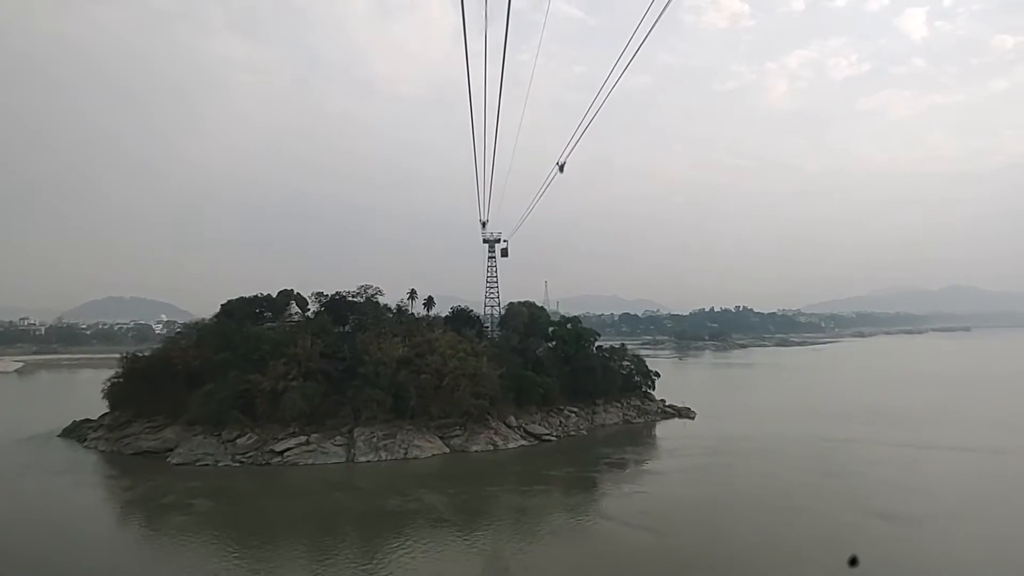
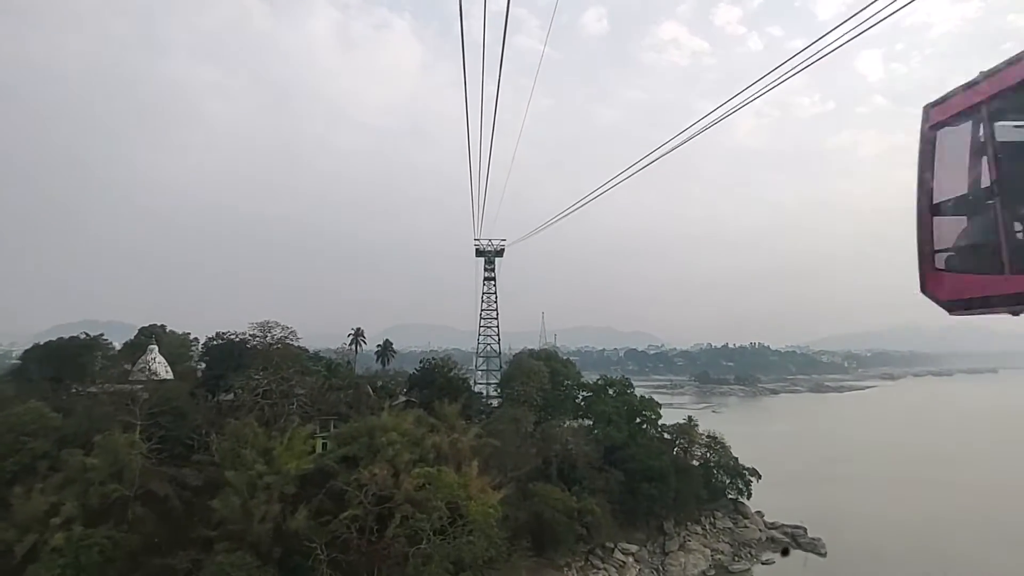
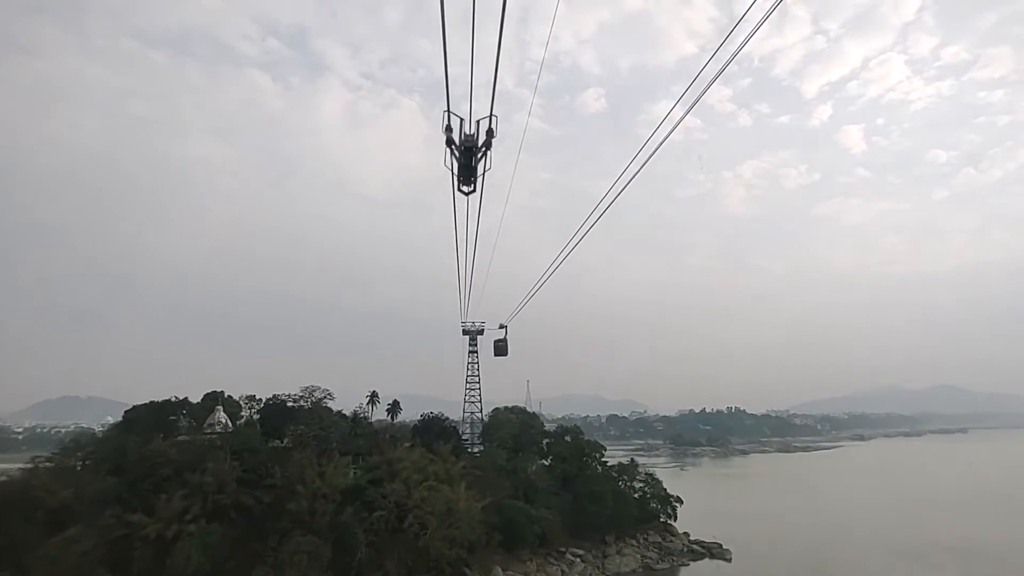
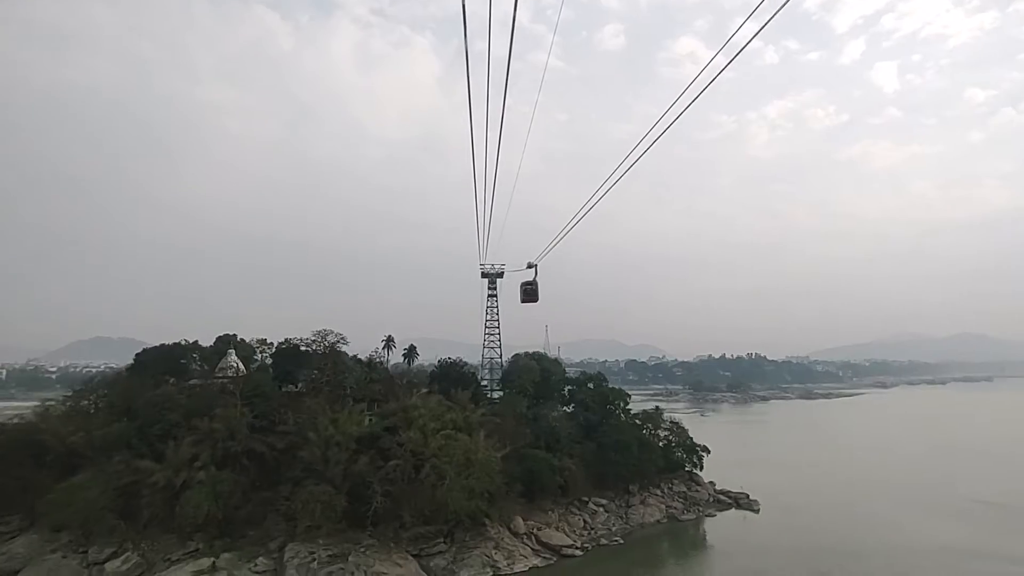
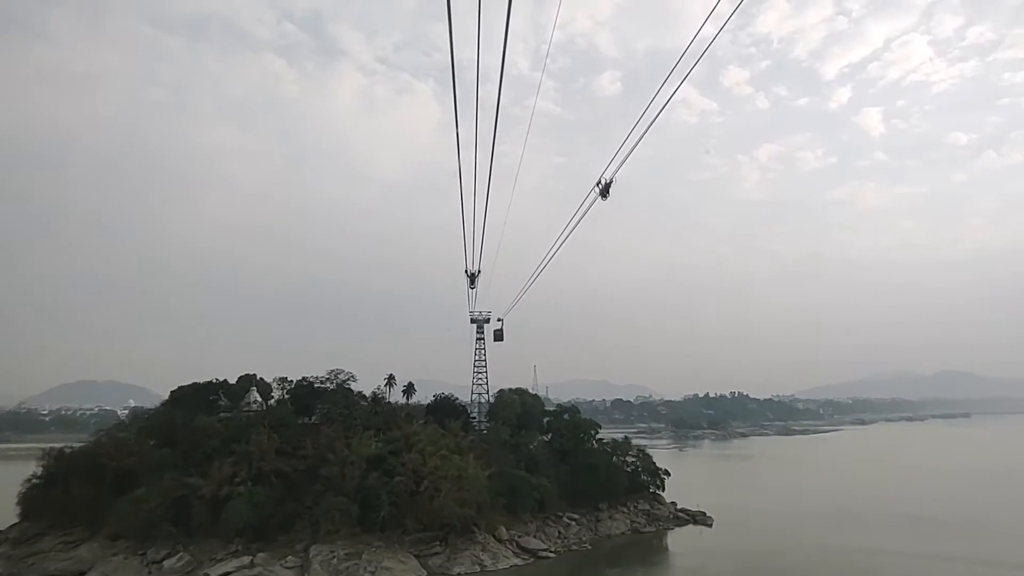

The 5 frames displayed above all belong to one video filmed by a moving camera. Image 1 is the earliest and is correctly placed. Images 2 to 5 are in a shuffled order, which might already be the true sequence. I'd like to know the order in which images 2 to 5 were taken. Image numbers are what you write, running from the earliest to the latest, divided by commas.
5, 3, 4, 2
